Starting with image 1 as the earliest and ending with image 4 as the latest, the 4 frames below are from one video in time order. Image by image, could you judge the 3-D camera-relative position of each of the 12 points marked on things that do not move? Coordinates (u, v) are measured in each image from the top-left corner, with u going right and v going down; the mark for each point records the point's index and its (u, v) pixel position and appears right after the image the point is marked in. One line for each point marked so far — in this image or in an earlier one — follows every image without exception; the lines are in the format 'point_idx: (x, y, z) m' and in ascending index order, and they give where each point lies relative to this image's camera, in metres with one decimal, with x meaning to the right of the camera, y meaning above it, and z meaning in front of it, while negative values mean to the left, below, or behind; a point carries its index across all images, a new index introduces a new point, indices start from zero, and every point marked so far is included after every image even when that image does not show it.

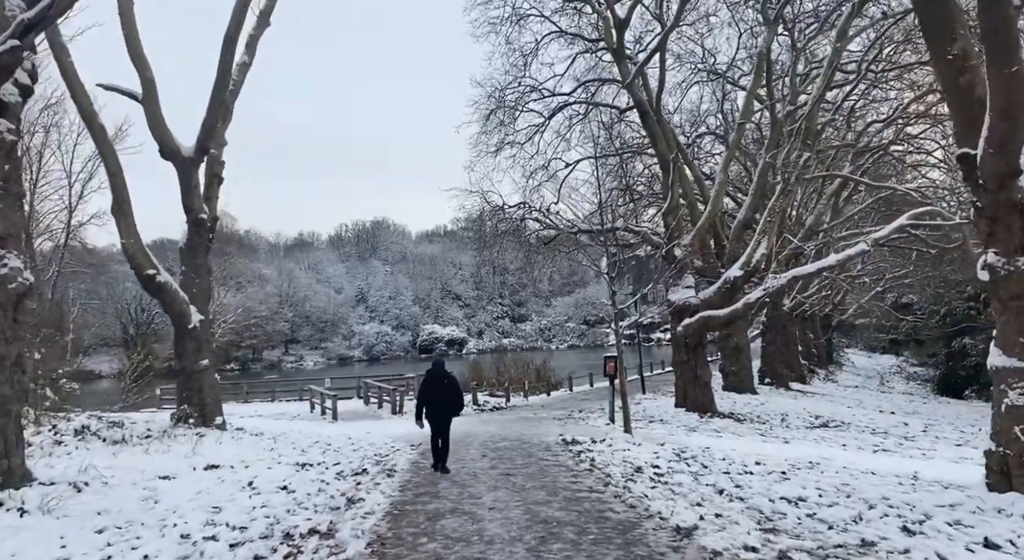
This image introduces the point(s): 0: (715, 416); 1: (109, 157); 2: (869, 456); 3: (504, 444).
0: (+4.9, -3.3, +16.0) m
1: (-5.3, +1.7, +8.7) m
2: (+5.5, -2.7, +10.3) m
3: (-0.1, -2.5, +10.2) m
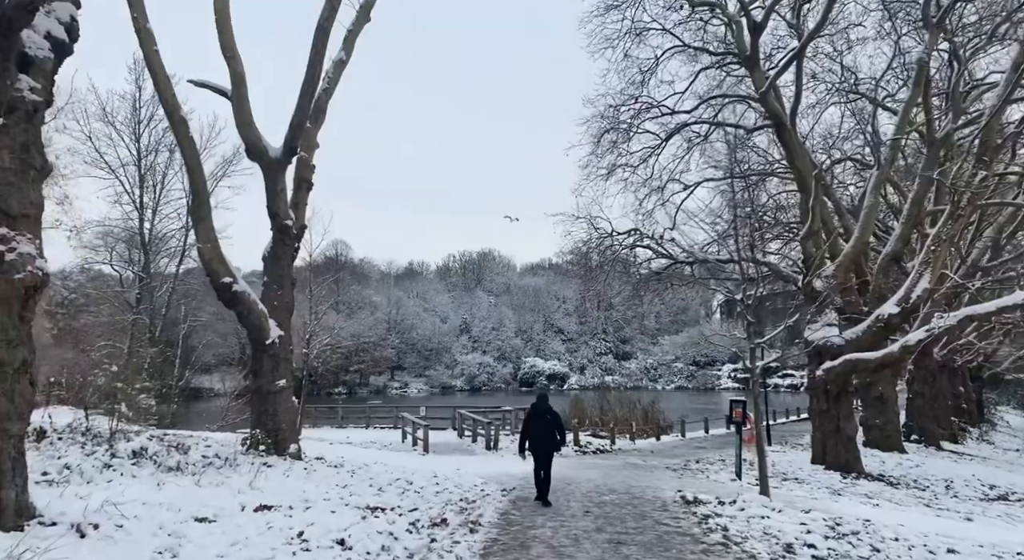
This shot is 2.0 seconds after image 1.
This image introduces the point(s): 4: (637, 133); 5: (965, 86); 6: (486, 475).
0: (+7.1, -4.0, +13.5) m
1: (-4.0, +1.6, +8.1) m
2: (+6.9, -3.2, +7.8) m
3: (+1.3, -2.8, +8.6) m
4: (+2.9, +3.5, +15.6) m
5: (+12.3, +5.3, +18.0) m
6: (-0.4, -3.2, +10.7) m
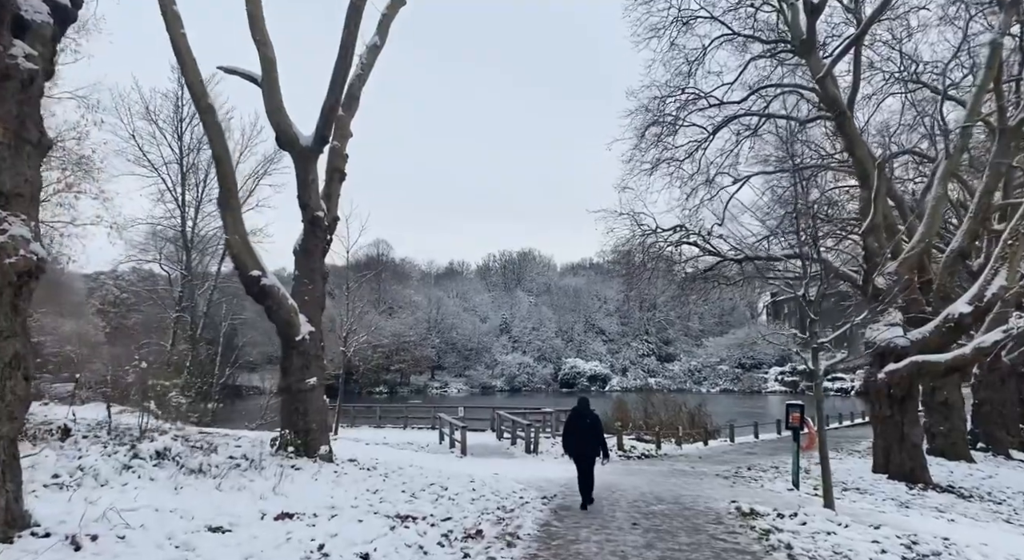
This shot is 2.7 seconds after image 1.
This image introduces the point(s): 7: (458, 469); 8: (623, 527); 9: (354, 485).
0: (+7.9, -3.9, +12.5) m
1: (-3.5, +1.6, +7.8) m
2: (+7.3, -3.1, +6.8) m
3: (+1.8, -2.8, +8.0) m
4: (+3.8, +3.6, +14.8) m
5: (+13.3, +5.4, +16.7) m
6: (+0.2, -3.1, +10.2) m
7: (-0.9, -3.1, +10.8) m
8: (+1.2, -2.5, +6.8) m
9: (-1.8, -2.3, +7.5) m
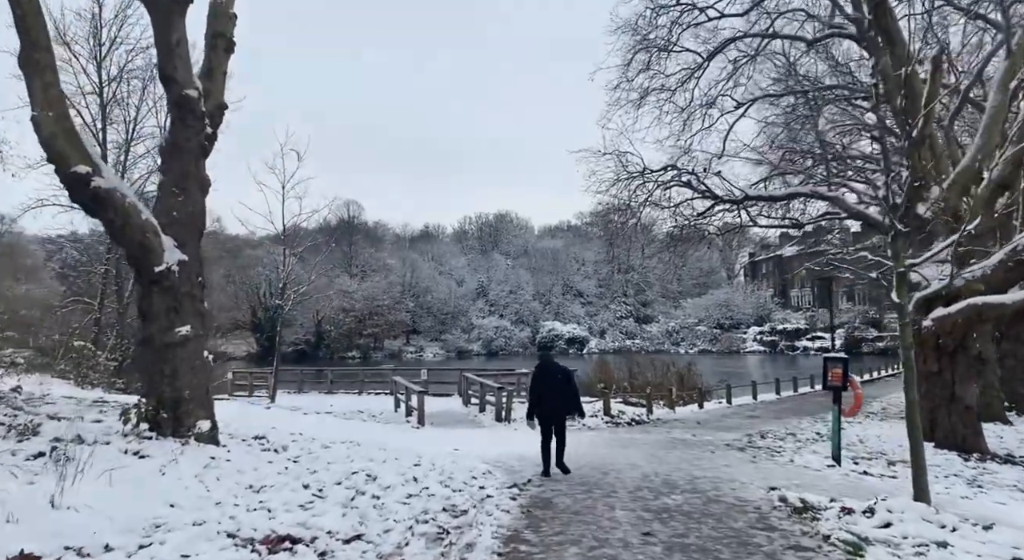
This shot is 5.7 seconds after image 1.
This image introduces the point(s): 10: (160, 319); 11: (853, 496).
0: (+7.4, -2.8, +10.5) m
1: (-3.9, +2.5, +5.1) m
2: (+7.0, -2.3, +4.7) m
3: (+1.4, -1.9, +5.7) m
4: (+3.2, +4.8, +12.2) m
5: (+12.6, +6.8, +14.3) m
6: (-0.2, -2.1, +7.8) m
7: (-1.4, -2.1, +8.4) m
8: (+0.8, -1.8, +4.5) m
9: (-2.1, -1.5, +5.1) m
10: (-3.1, -0.3, +5.9) m
11: (+3.0, -2.0, +6.0) m
